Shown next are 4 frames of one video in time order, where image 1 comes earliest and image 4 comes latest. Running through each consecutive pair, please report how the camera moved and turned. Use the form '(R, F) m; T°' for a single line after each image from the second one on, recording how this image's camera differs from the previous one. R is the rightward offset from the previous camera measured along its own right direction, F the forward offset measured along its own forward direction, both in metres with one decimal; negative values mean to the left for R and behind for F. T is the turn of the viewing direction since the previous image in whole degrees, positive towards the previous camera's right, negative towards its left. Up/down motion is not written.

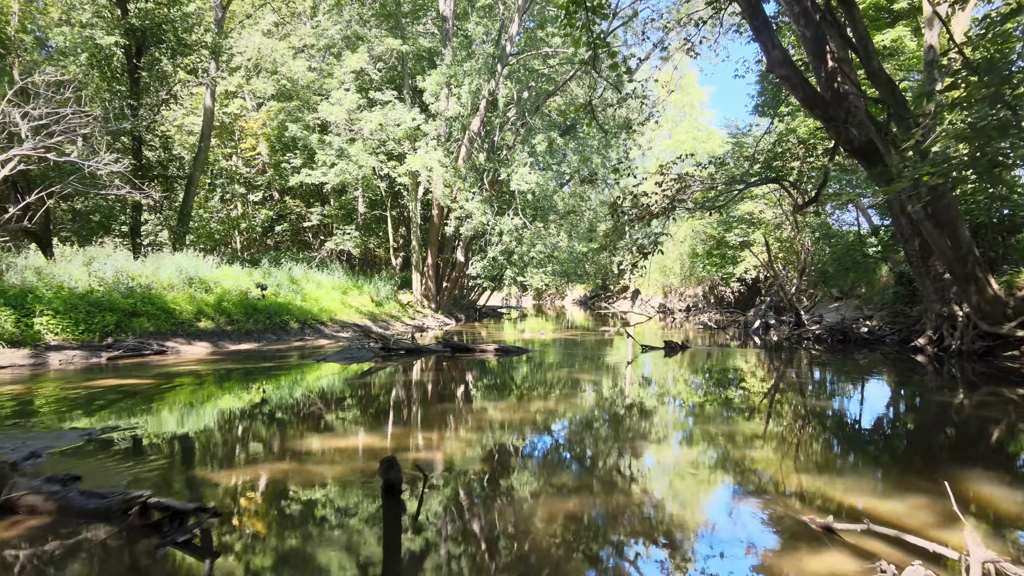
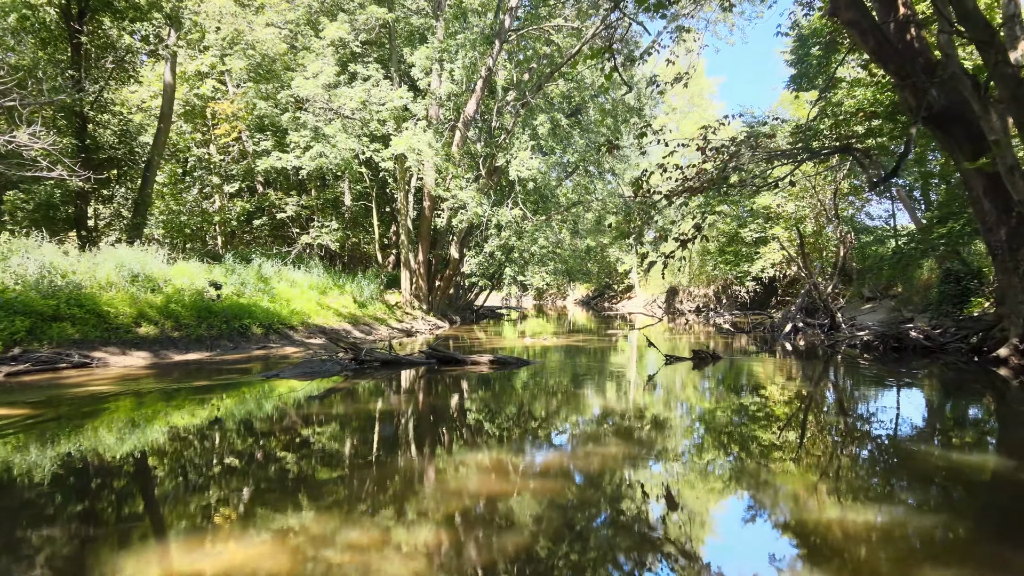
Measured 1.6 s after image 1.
(0.0, +0.9) m; 0°
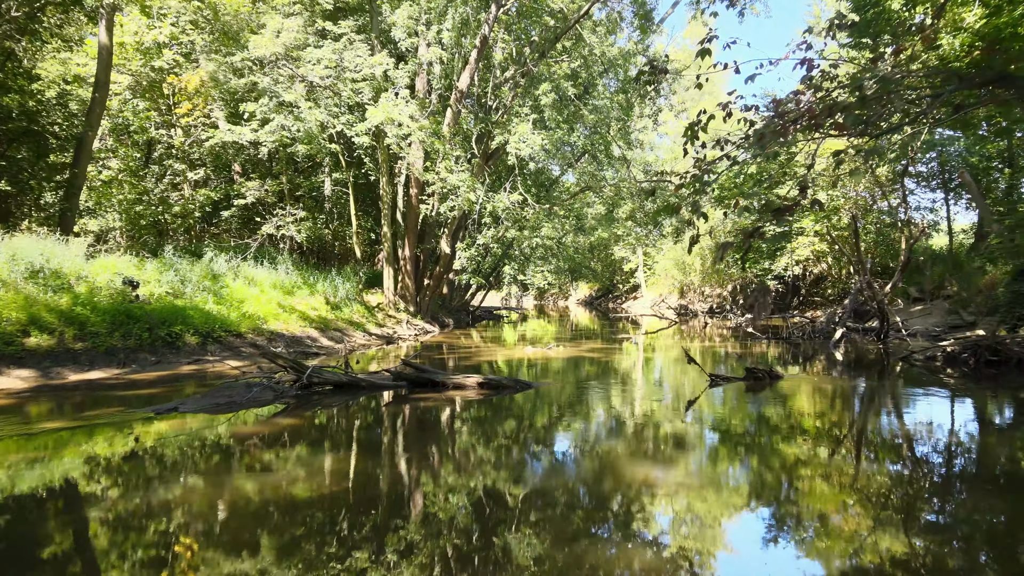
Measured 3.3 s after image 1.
(0.0, +1.0) m; 0°
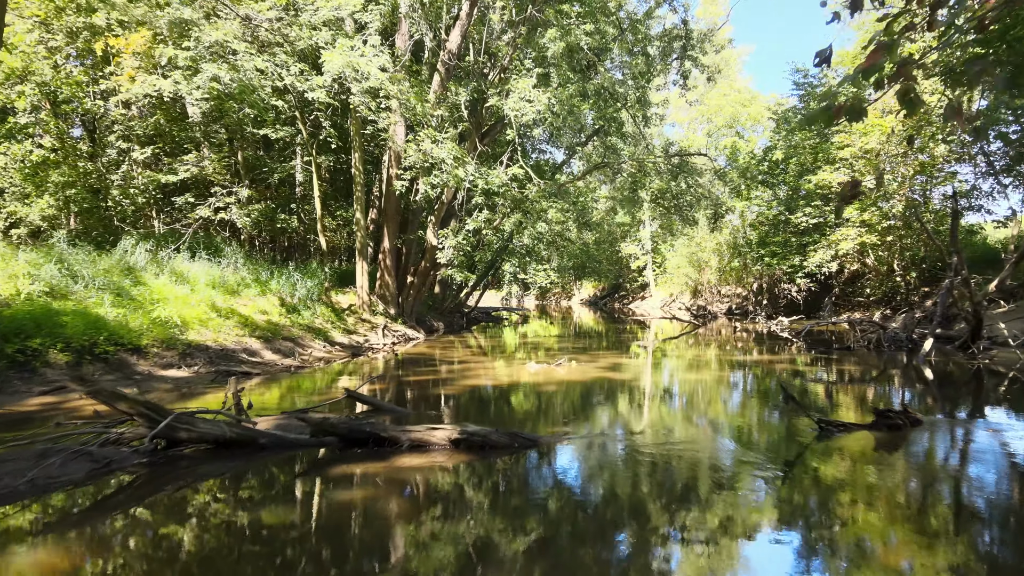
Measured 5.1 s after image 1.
(0.0, +1.2) m; 0°
